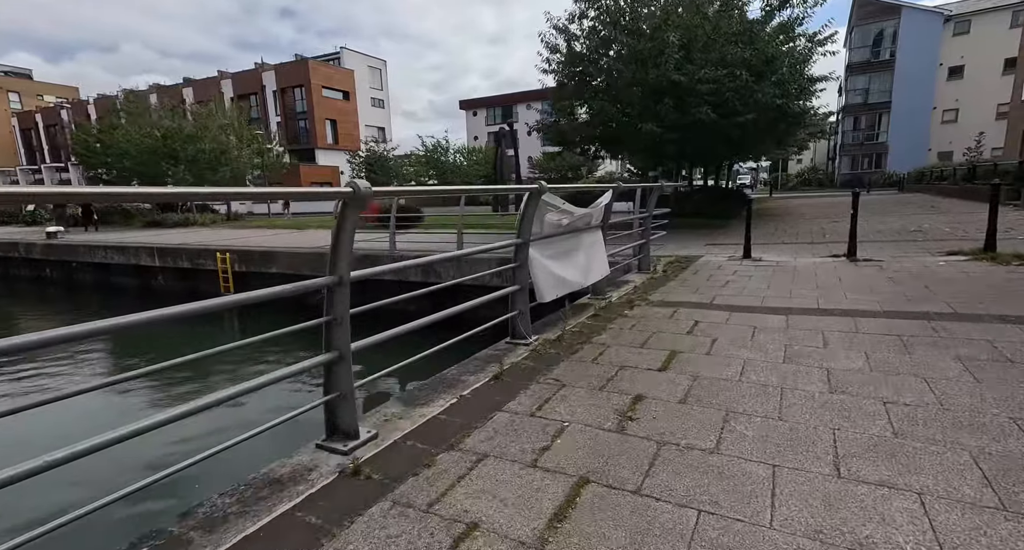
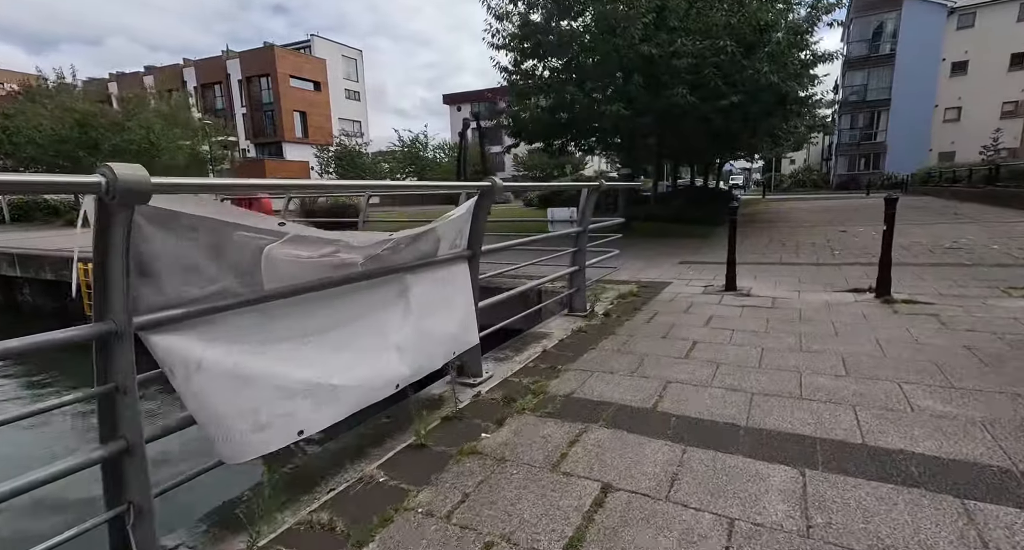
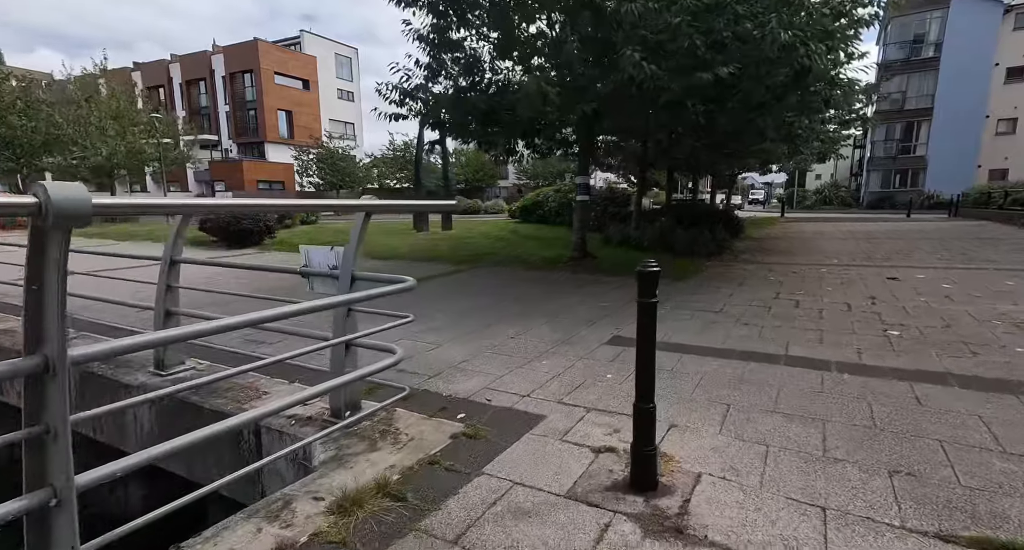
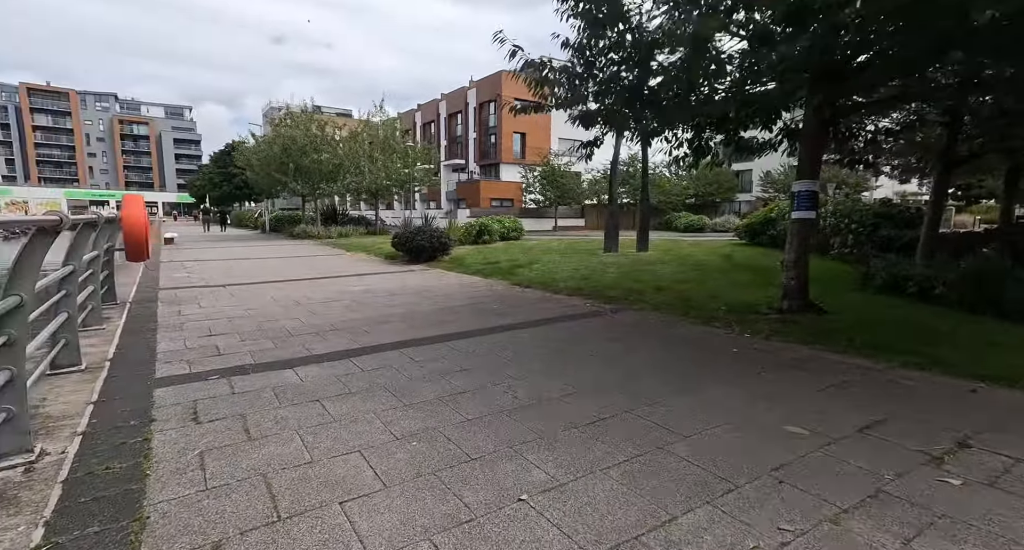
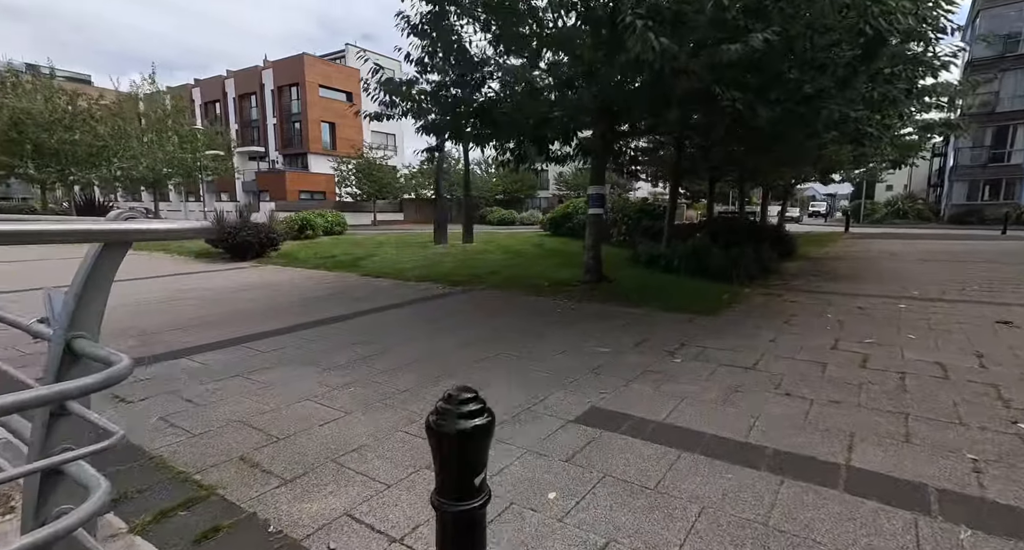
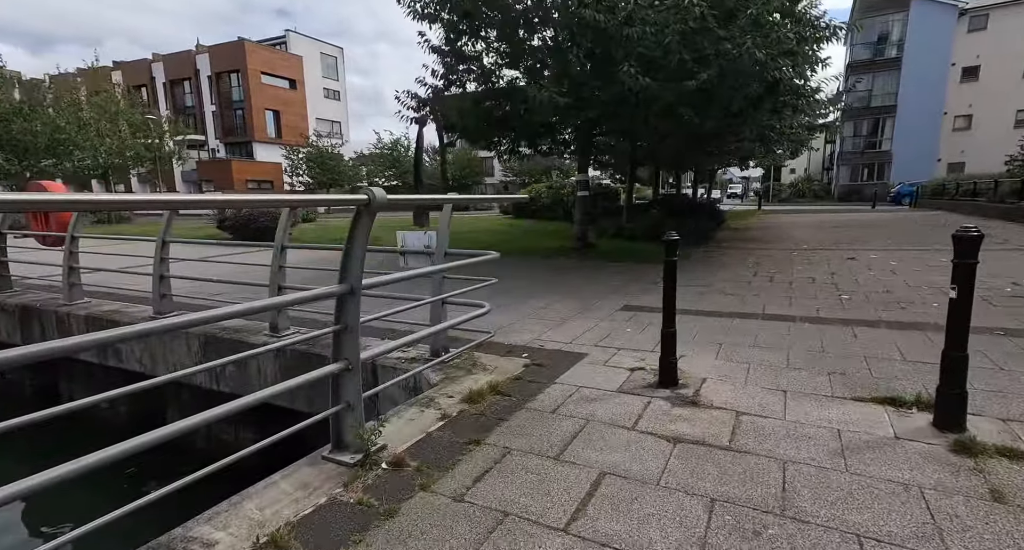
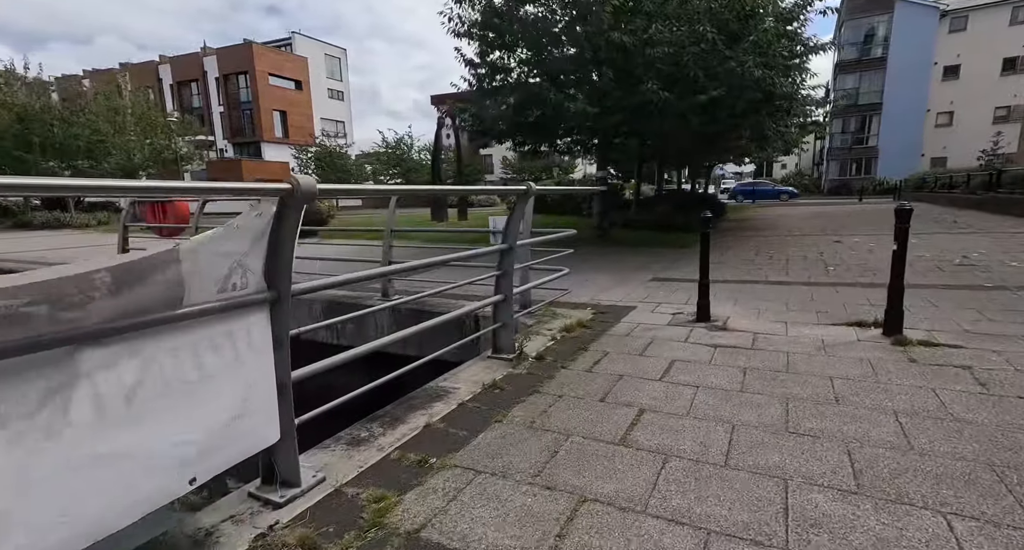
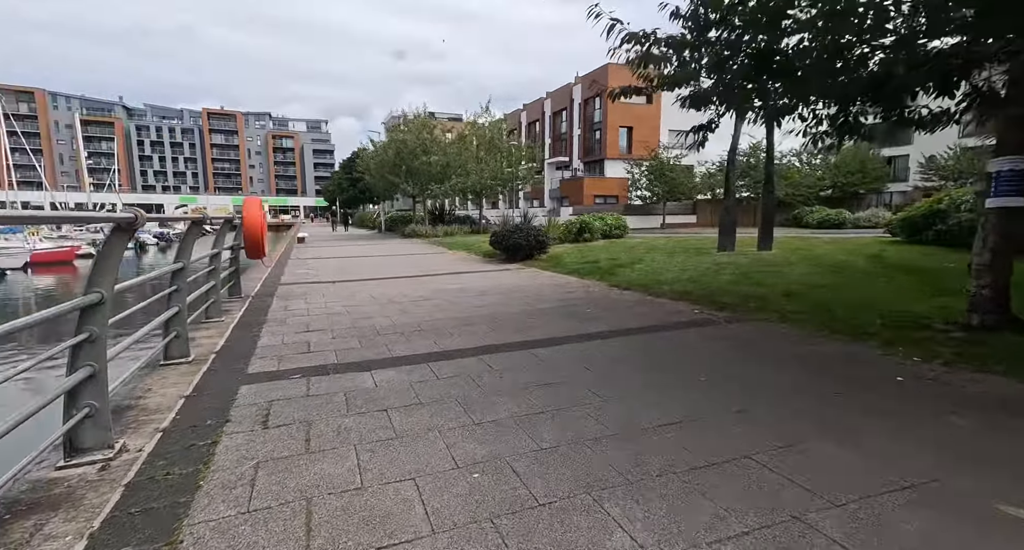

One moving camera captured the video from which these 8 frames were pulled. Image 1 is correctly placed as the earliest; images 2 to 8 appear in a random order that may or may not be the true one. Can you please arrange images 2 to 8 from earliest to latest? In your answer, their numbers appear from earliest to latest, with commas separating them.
2, 7, 6, 3, 5, 4, 8
